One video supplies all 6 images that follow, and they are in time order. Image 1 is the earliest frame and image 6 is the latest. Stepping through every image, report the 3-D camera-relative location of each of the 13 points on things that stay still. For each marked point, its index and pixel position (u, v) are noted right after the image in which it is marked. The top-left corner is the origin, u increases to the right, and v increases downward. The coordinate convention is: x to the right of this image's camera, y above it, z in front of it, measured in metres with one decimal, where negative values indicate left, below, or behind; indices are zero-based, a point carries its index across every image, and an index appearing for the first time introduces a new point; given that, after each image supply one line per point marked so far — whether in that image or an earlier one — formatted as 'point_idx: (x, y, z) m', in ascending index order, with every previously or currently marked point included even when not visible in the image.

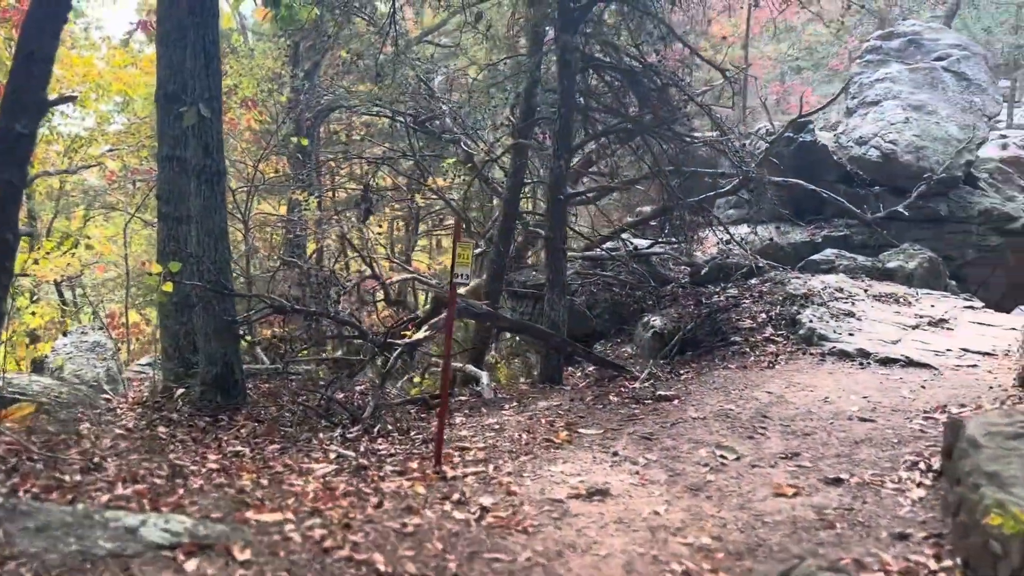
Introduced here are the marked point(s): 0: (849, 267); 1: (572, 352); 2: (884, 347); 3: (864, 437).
0: (+4.1, +0.3, +10.0) m
1: (+0.6, -0.6, +7.5) m
2: (+3.3, -0.5, +7.3) m
3: (+2.3, -1.0, +5.4) m
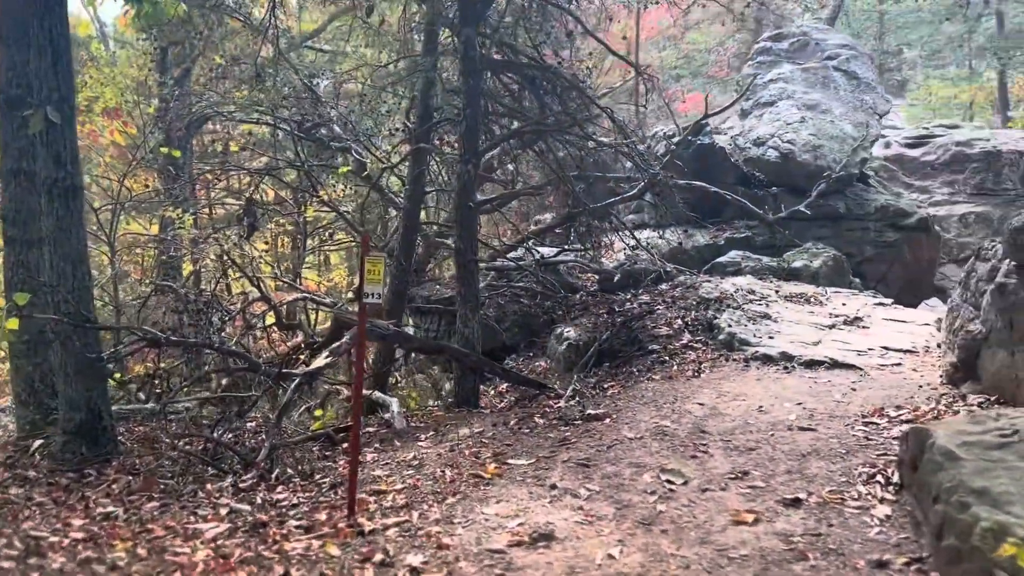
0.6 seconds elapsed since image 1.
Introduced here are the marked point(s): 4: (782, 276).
0: (+2.9, +0.2, +9.8) m
1: (-0.2, -0.7, +6.9) m
2: (+2.6, -0.5, +7.1) m
3: (+1.8, -1.0, +5.1) m
4: (+3.2, +0.1, +9.8) m
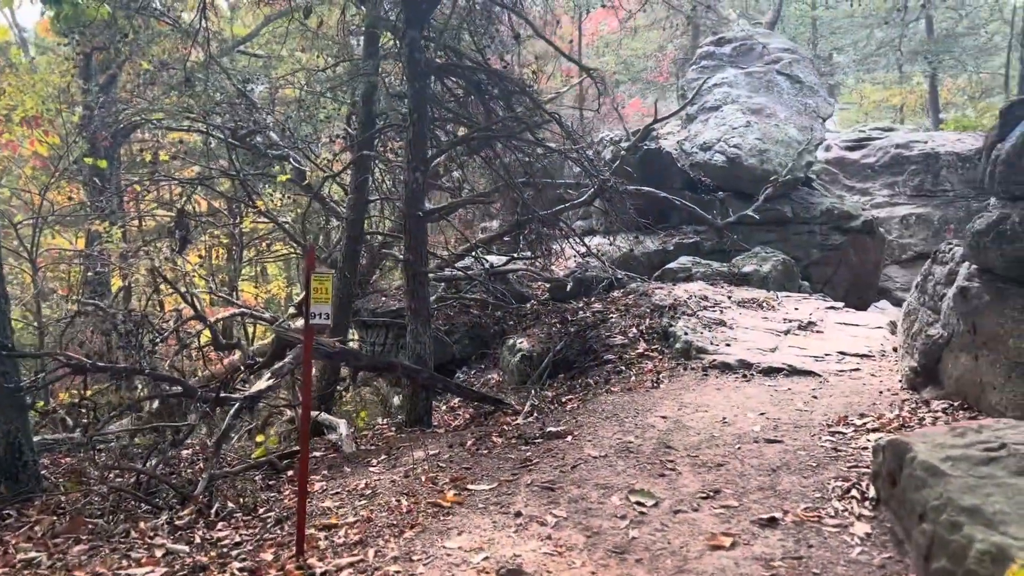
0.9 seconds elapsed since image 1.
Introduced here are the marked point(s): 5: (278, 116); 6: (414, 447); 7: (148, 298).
0: (+2.3, +0.2, +9.8) m
1: (-0.6, -0.8, +6.6) m
2: (+2.2, -0.6, +7.0) m
3: (+1.6, -1.0, +4.9) m
4: (+2.6, +0.1, +9.7) m
5: (-2.5, +1.9, +8.9) m
6: (-0.7, -1.1, +5.8) m
7: (-3.8, -0.1, +8.6) m
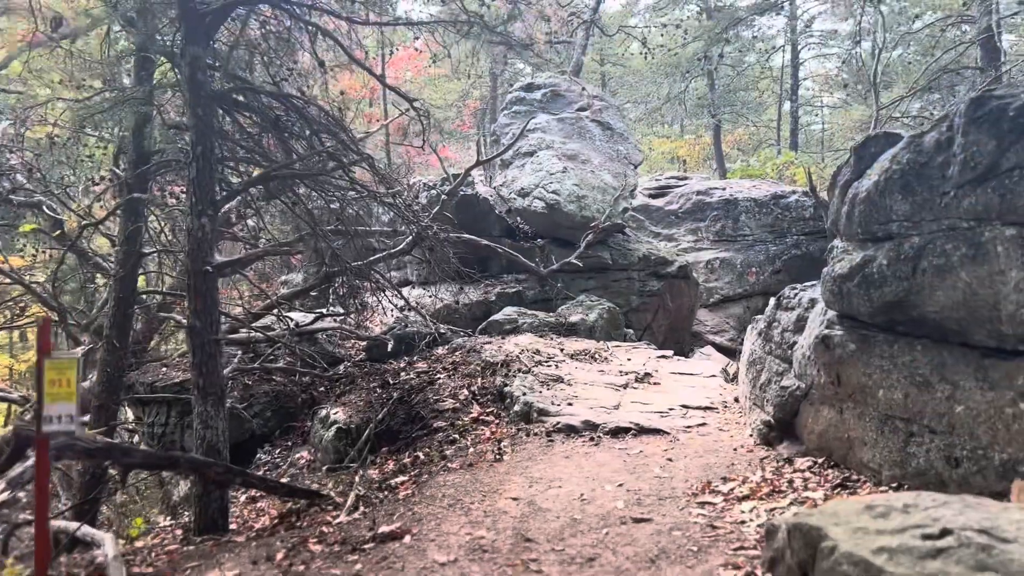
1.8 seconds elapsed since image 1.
0: (+0.2, -0.4, +9.2) m
1: (-1.8, -1.3, +5.3) m
2: (+0.8, -1.0, +6.4) m
3: (+0.7, -1.3, +4.2) m
4: (+0.5, -0.5, +9.2) m
5: (-4.4, +1.2, +7.3) m
6: (-1.7, -1.5, +4.5) m
7: (-5.4, -0.8, +6.5) m
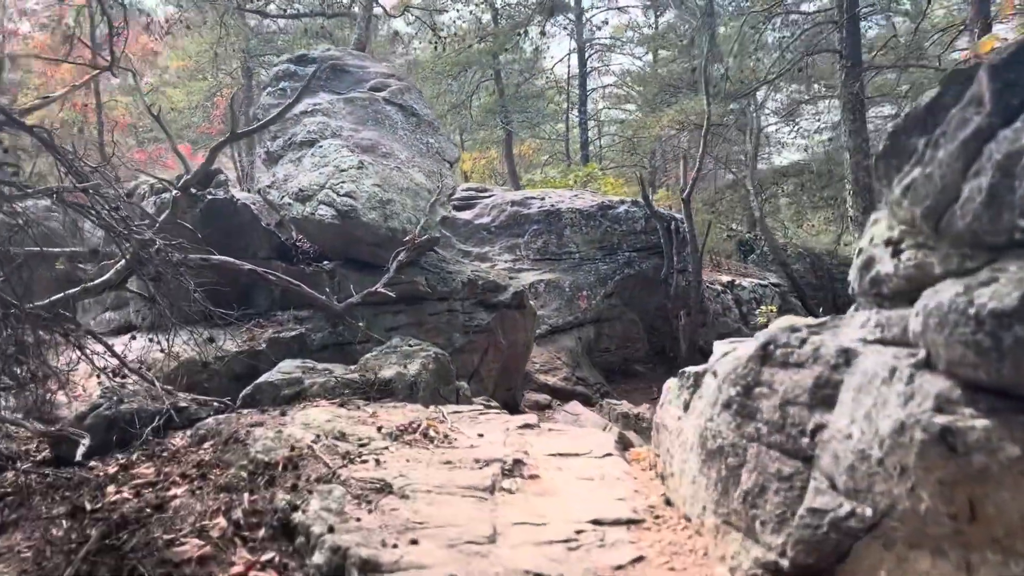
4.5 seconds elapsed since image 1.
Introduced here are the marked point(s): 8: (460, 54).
0: (-1.4, -0.7, +6.2) m
1: (-2.2, -1.5, +2.0) m
2: (-0.1, -1.2, +3.7) m
3: (+0.5, -1.5, +1.6) m
4: (-1.1, -0.8, +6.3) m
5: (-5.4, +0.8, +3.2) m
6: (-1.9, -1.8, +1.2) m
7: (-6.1, -1.2, +2.1) m
8: (-1.0, +4.9, +17.1) m
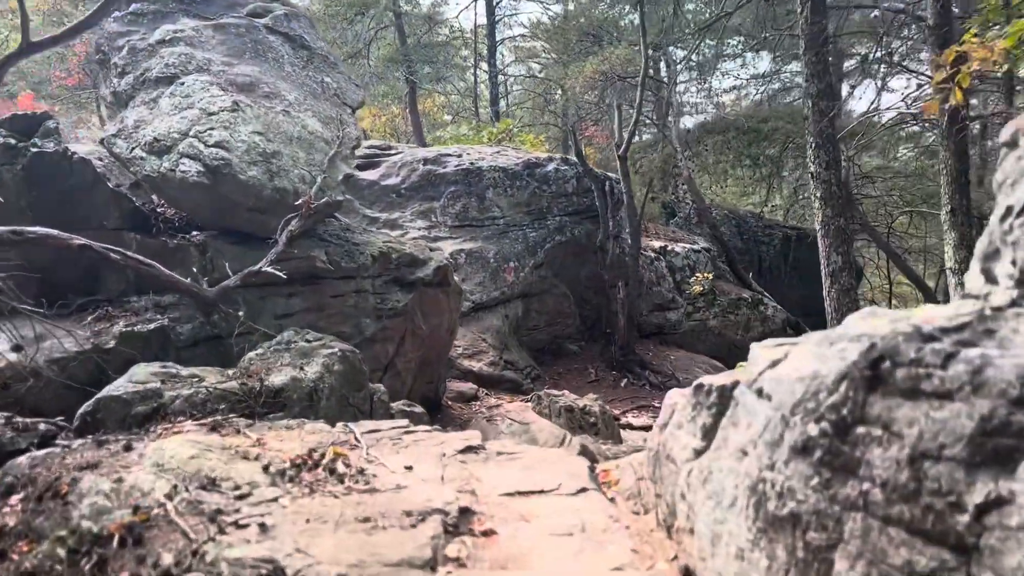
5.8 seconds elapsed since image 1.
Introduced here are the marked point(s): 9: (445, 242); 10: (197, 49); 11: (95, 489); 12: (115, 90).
0: (-1.8, -0.6, +4.7) m
1: (-2.1, -1.6, +0.4) m
2: (-0.2, -1.2, +2.4) m
3: (+0.6, -1.5, +0.3) m
4: (-1.5, -0.7, +4.8) m
5: (-5.4, +0.7, +1.1) m
6: (-1.7, -1.9, -0.3) m
7: (-5.9, -1.4, +0.1) m
8: (-2.8, +5.4, +15.2) m
9: (-0.9, +0.6, +9.9) m
10: (-3.0, +2.1, +7.7) m
11: (-1.8, -0.9, +3.6) m
12: (-3.6, +1.7, +7.4) m
